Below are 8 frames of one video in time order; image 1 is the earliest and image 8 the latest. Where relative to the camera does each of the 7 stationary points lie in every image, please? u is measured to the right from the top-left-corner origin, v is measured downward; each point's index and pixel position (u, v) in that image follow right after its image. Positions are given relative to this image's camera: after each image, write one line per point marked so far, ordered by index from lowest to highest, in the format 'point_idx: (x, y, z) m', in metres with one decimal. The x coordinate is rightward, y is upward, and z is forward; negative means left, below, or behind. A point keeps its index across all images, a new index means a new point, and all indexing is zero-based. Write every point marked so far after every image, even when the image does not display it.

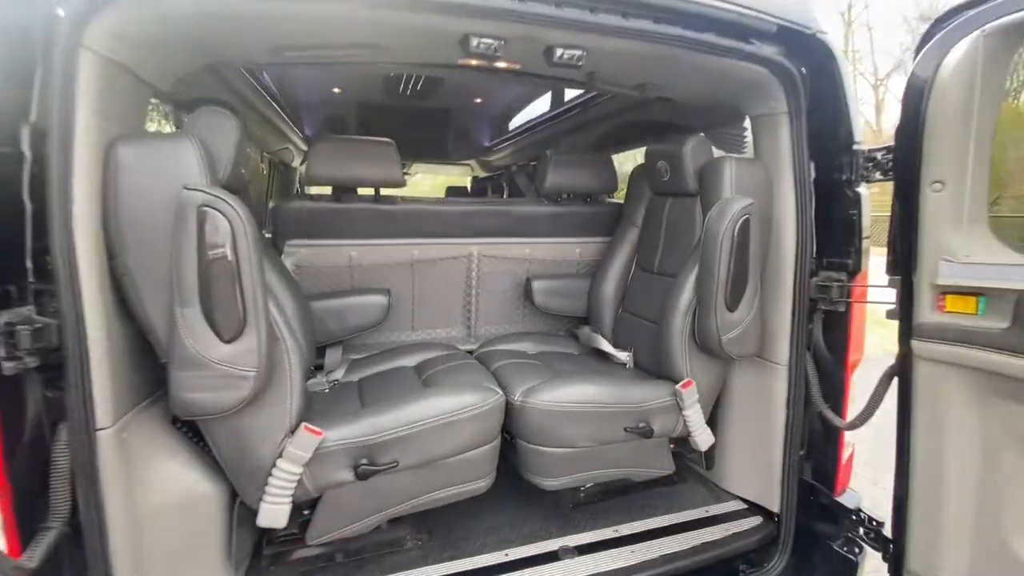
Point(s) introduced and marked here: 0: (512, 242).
0: (0.0, +0.2, +1.9) m
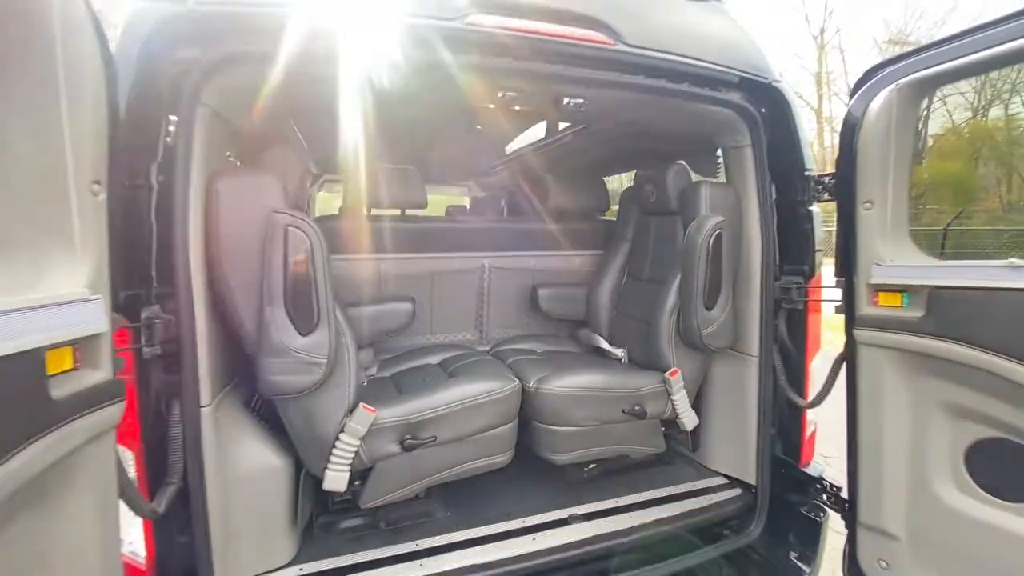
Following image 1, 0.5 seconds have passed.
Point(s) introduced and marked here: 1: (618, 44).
0: (0.0, +0.2, +2.2) m
1: (+0.2, +0.6, +1.2) m
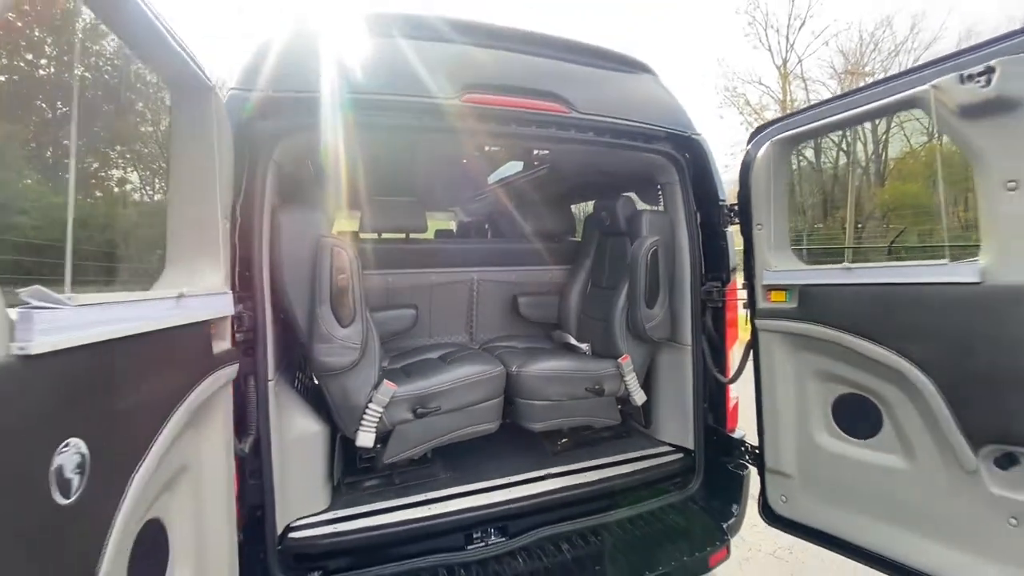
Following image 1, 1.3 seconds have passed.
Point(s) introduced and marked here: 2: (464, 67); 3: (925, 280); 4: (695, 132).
0: (-0.1, +0.1, +2.6) m
1: (+0.2, +0.6, +1.7) m
2: (-0.2, +0.7, +1.6) m
3: (+1.2, 0.0, +1.4) m
4: (+0.7, +0.6, +1.9) m
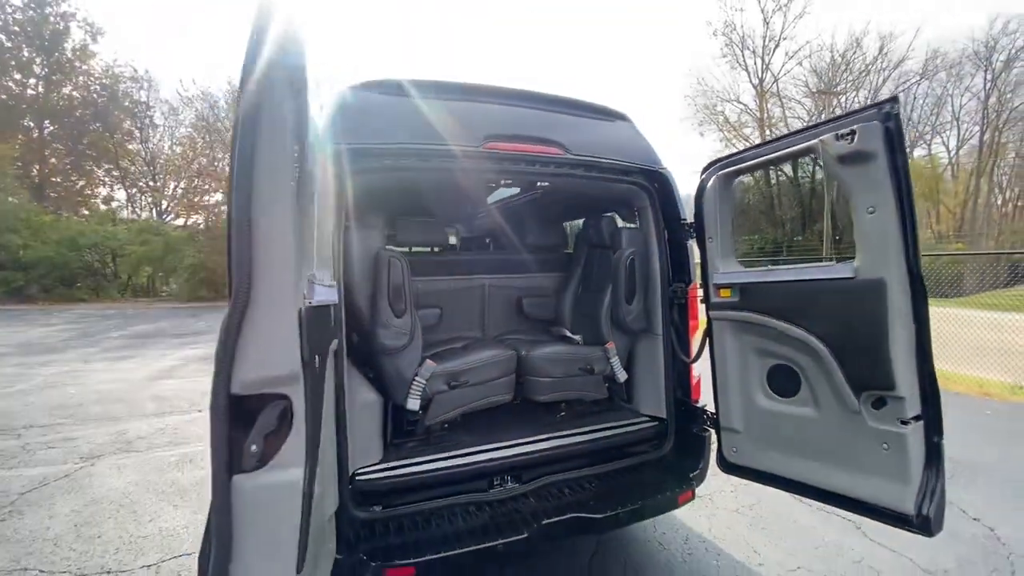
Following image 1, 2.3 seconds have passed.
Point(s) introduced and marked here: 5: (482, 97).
0: (0.0, +0.1, +3.2) m
1: (+0.2, +0.6, +2.3) m
2: (-0.1, +0.7, +2.2) m
3: (+1.2, 0.0, +2.0) m
4: (+0.7, +0.6, +2.5) m
5: (-0.2, +0.9, +2.2) m
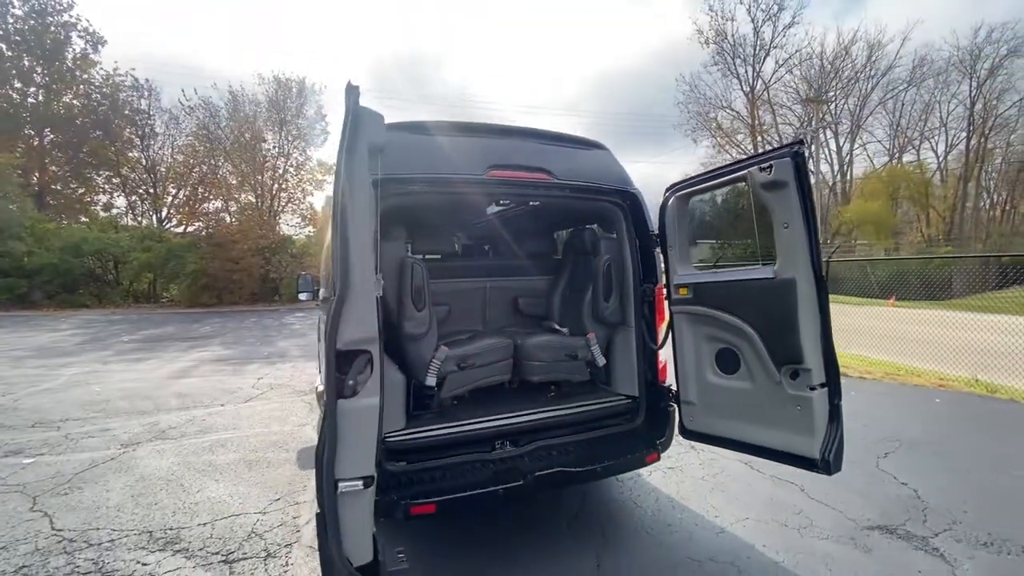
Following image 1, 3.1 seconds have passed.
0: (-0.1, +0.1, +3.7) m
1: (+0.2, +0.6, +2.8) m
2: (-0.1, +0.7, +2.7) m
3: (+1.2, 0.0, +2.6) m
4: (+0.7, +0.6, +3.0) m
5: (-0.2, +0.9, +2.8) m
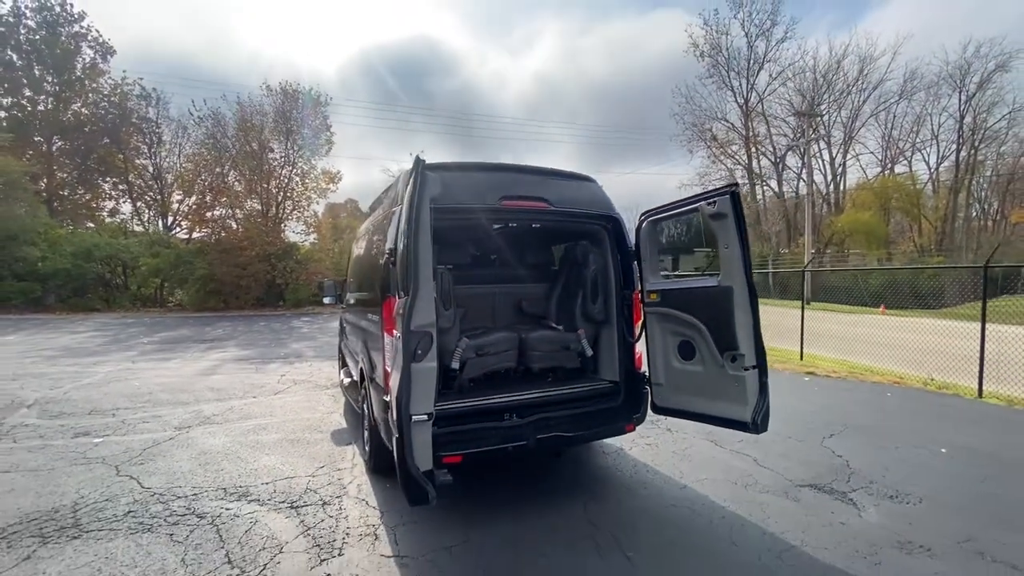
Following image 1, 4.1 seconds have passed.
0: (0.0, 0.0, +4.5) m
1: (+0.3, +0.6, +3.6) m
2: (-0.1, +0.7, +3.5) m
3: (+1.2, 0.0, +3.3) m
4: (+0.8, +0.6, +3.8) m
5: (-0.1, +0.8, +3.6) m
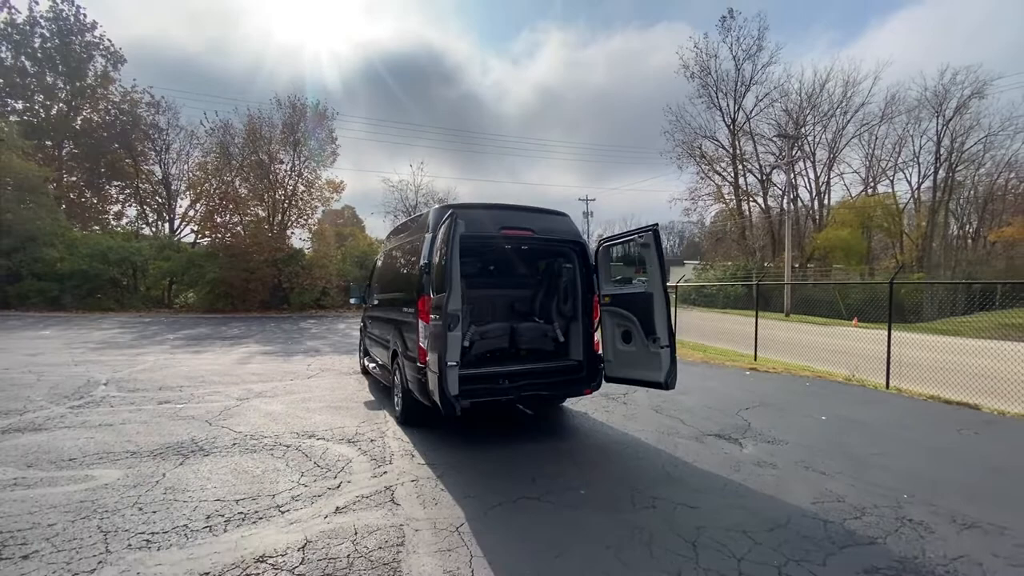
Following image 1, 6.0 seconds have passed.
0: (-0.1, 0.0, +6.0) m
1: (+0.2, +0.5, +5.2) m
2: (-0.1, +0.6, +5.1) m
3: (+1.2, 0.0, +4.9) m
4: (+0.7, +0.5, +5.4) m
5: (-0.2, +0.8, +5.1) m
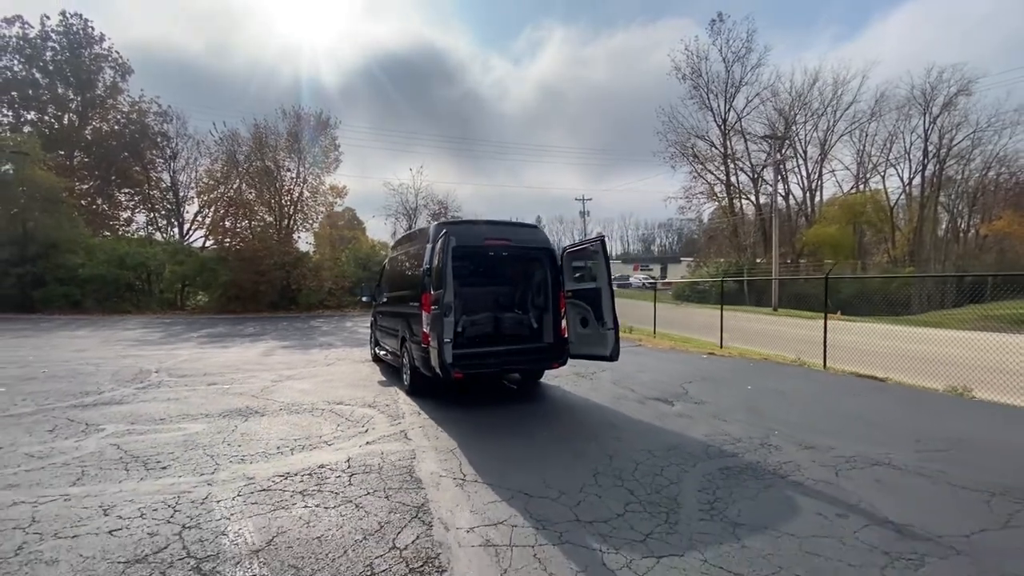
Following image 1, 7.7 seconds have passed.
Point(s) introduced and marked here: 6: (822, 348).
0: (-0.3, 0.0, +7.5) m
1: (0.0, +0.6, +6.6) m
2: (-0.3, +0.7, +6.5) m
3: (+1.0, 0.0, +6.3) m
4: (+0.5, +0.5, +6.8) m
5: (-0.4, +0.8, +6.6) m
6: (+7.4, -1.4, +12.3) m
